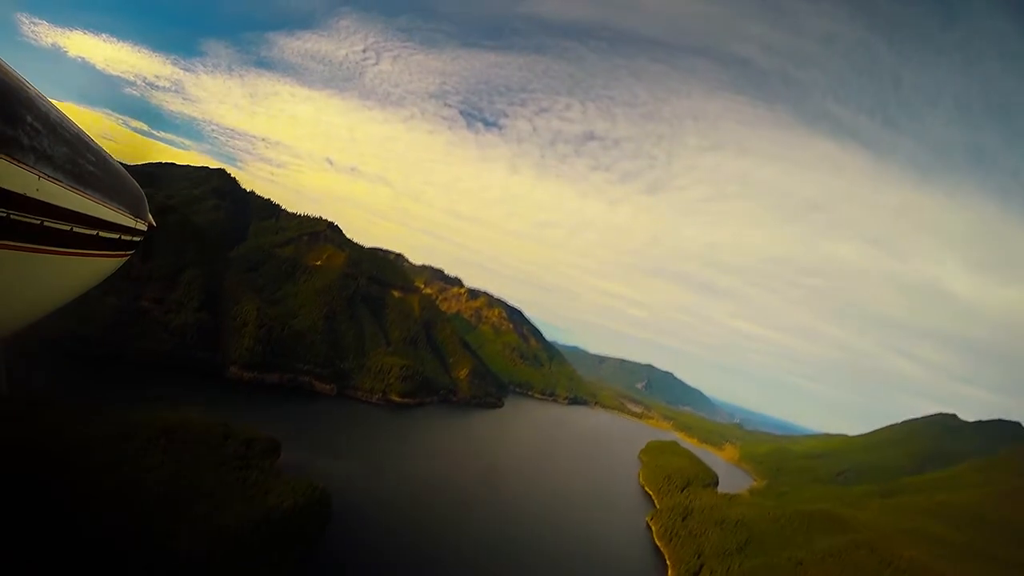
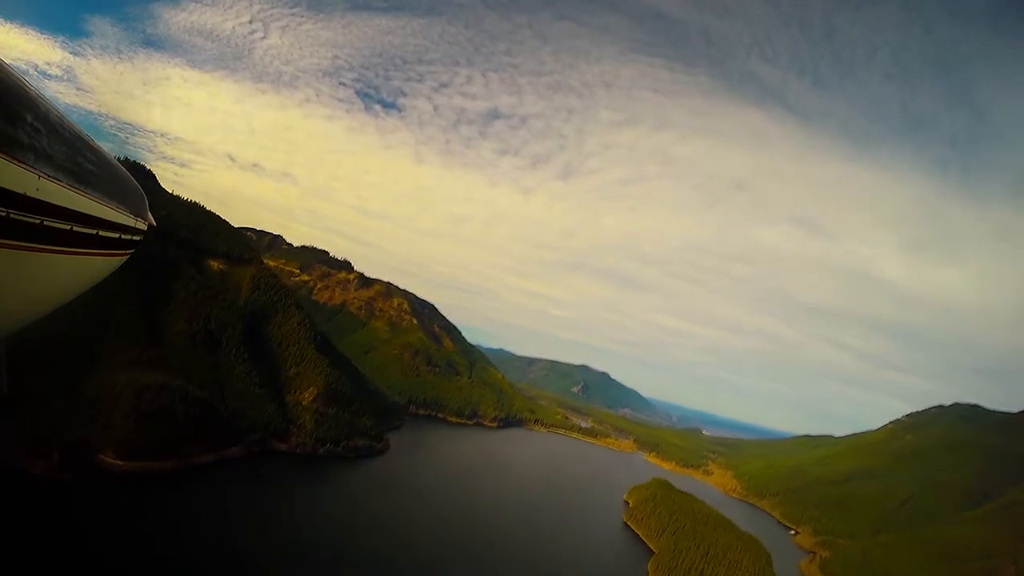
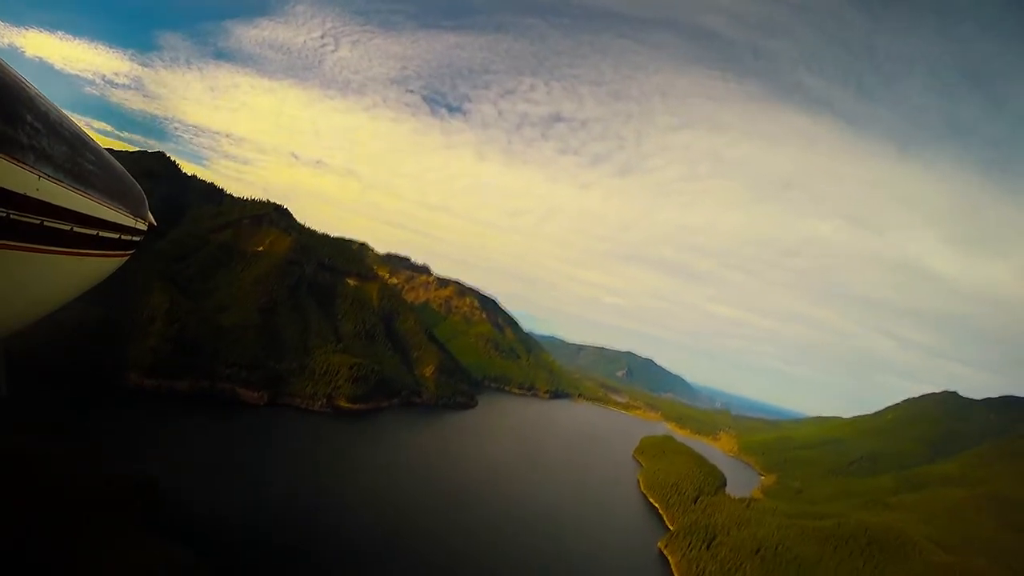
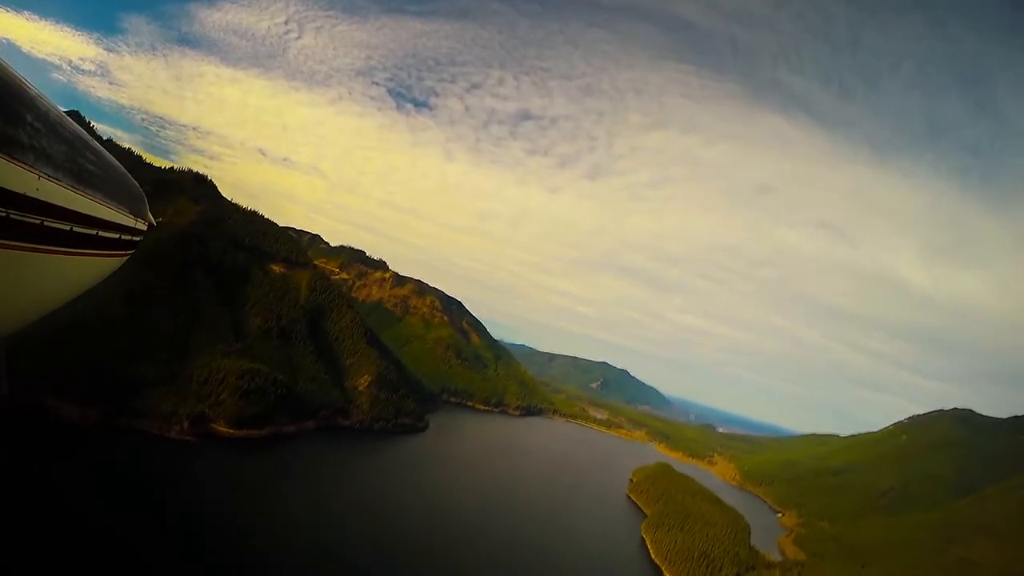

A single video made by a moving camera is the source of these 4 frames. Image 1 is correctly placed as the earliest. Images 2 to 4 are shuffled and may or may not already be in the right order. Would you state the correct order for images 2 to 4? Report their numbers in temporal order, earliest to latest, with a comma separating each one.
3, 4, 2
